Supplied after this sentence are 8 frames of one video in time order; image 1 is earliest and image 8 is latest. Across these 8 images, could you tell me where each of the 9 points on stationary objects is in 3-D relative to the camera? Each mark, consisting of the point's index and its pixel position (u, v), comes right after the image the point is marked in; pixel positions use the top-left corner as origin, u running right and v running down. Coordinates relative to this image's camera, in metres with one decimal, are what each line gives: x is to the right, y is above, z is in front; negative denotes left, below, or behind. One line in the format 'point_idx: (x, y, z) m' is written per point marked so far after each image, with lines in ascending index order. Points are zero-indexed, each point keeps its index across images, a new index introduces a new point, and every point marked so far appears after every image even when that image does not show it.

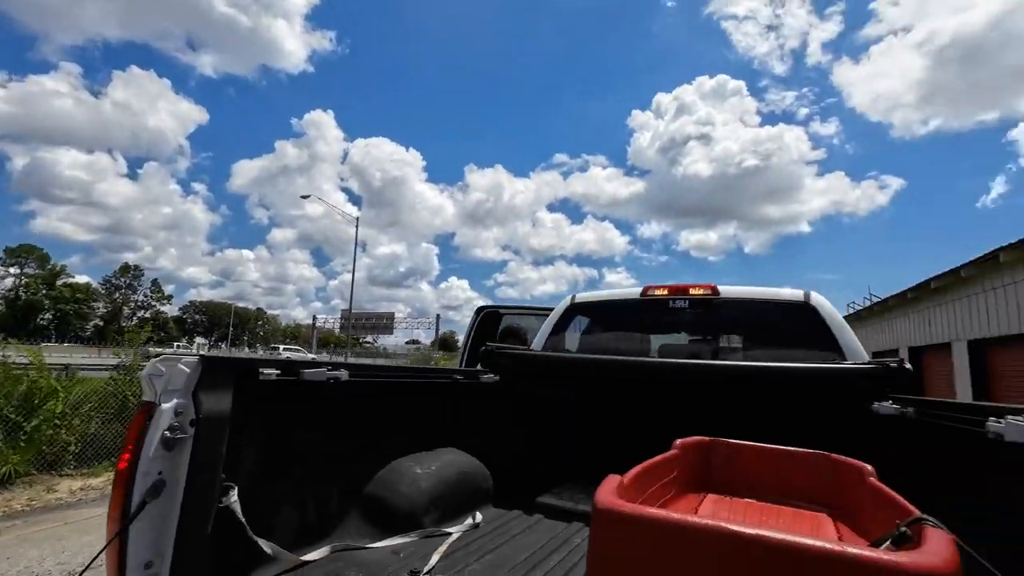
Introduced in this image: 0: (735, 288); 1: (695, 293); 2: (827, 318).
0: (+1.5, 0.0, +3.5) m
1: (+1.3, 0.0, +3.6) m
2: (+1.9, -0.2, +3.2) m
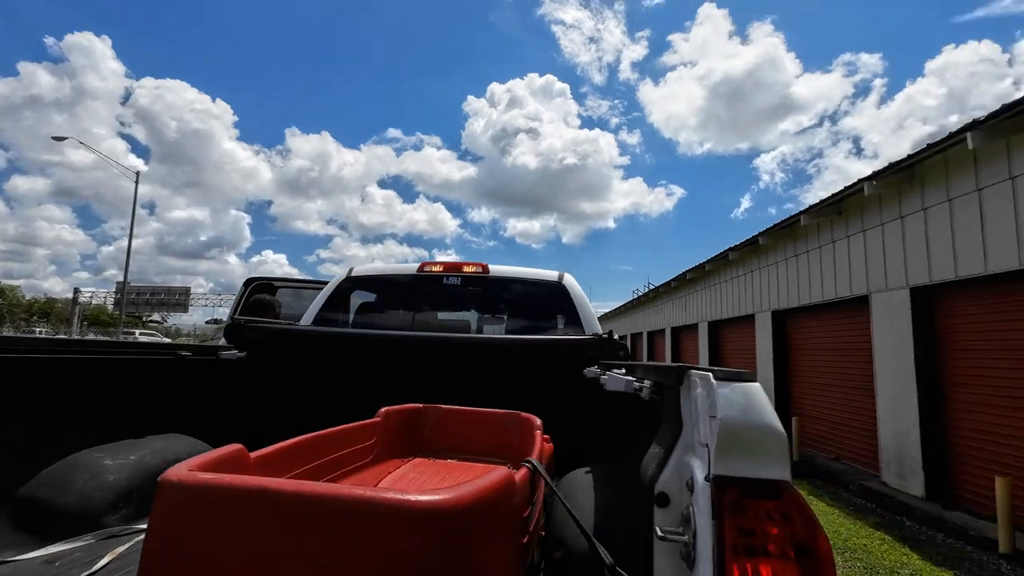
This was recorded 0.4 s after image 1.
0: (-0.1, +0.1, +3.7) m
1: (-0.4, +0.1, +3.7) m
2: (+0.4, -0.1, +3.6) m
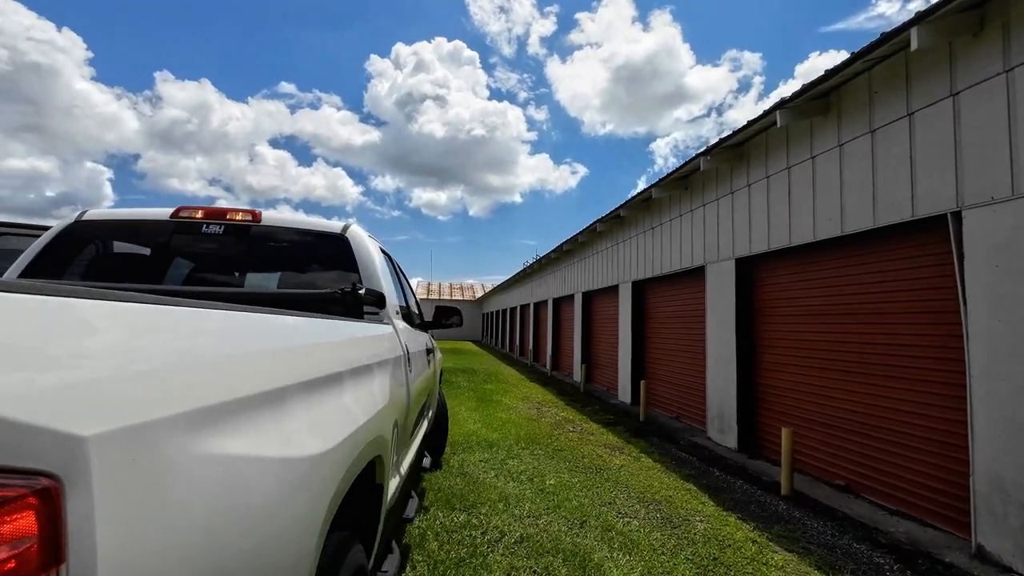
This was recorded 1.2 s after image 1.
0: (-1.5, +0.5, +3.2) m
1: (-1.8, +0.4, +3.1) m
2: (-1.0, +0.2, +3.2) m
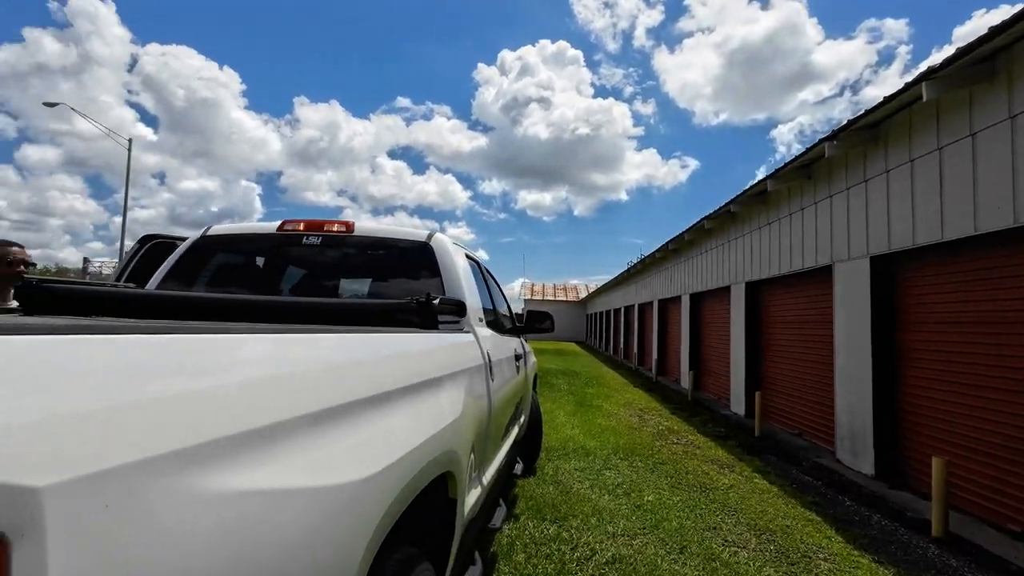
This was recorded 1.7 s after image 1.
0: (-1.0, +0.4, +3.3) m
1: (-1.2, +0.4, +3.3) m
2: (-0.5, +0.2, +3.3) m
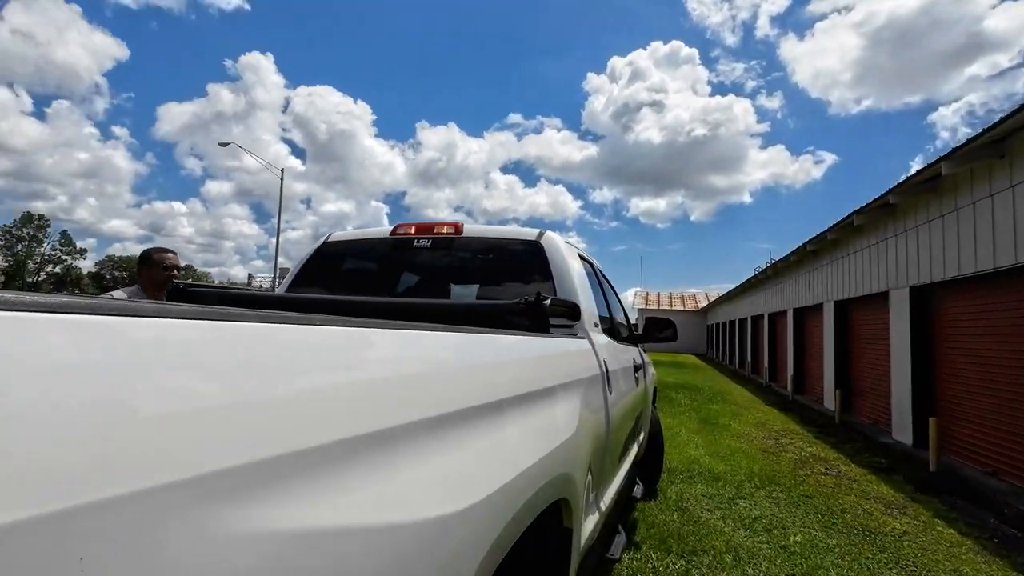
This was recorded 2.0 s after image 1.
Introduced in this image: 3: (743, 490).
0: (-0.2, +0.4, +3.2) m
1: (-0.5, +0.4, +3.3) m
2: (+0.2, +0.2, +3.0) m
3: (+2.6, -2.3, +5.6) m
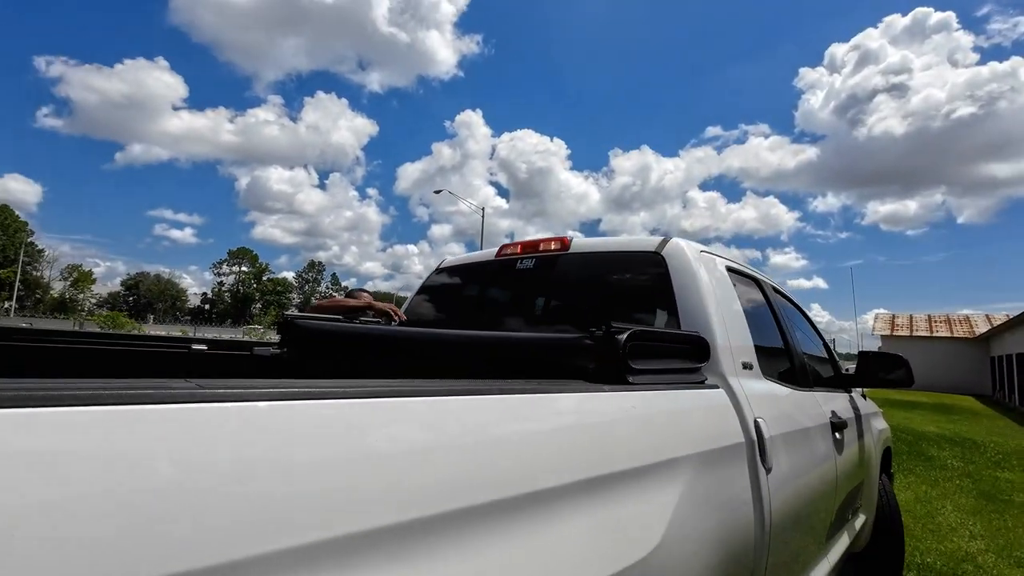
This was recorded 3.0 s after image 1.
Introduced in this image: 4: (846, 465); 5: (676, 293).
0: (+0.4, +0.2, +2.6) m
1: (+0.2, +0.2, +2.8) m
2: (+0.7, +0.1, +2.3) m
3: (+4.0, -2.4, +3.6) m
4: (+2.1, -1.1, +3.1) m
5: (+0.7, 0.0, +2.2) m
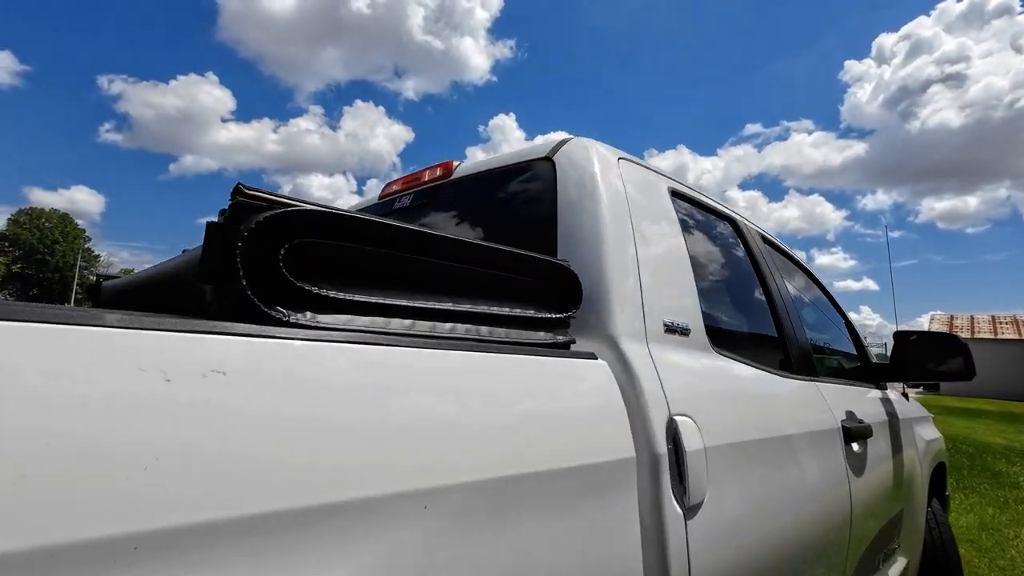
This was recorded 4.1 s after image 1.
0: (-0.2, +0.5, +1.8) m
1: (-0.4, +0.4, +2.0) m
2: (+0.2, +0.3, +1.4) m
3: (+3.5, -2.2, +2.5) m
4: (+1.6, -0.9, +2.2) m
5: (+0.2, +0.2, +1.4) m
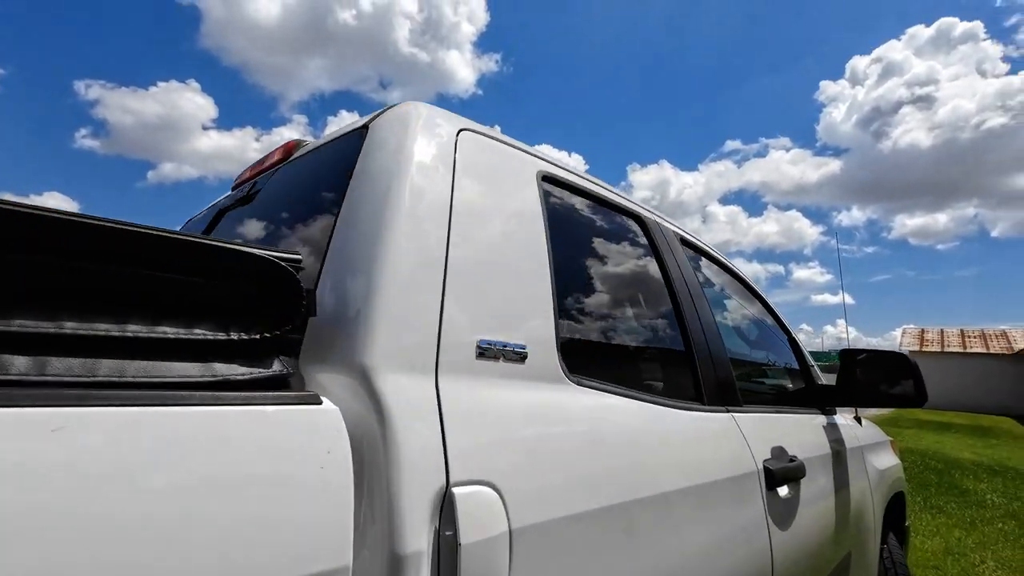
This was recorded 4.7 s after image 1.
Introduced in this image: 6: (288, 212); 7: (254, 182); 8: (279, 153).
0: (-0.6, +0.4, +1.5) m
1: (-0.8, +0.4, +1.6) m
2: (-0.2, +0.3, +1.1) m
3: (+3.1, -2.3, +2.3) m
4: (+1.1, -0.9, +1.9) m
5: (-0.3, +0.2, +1.1) m
6: (-0.6, +0.2, +1.4) m
7: (-0.8, +0.3, +1.7) m
8: (-0.7, +0.4, +1.6) m
